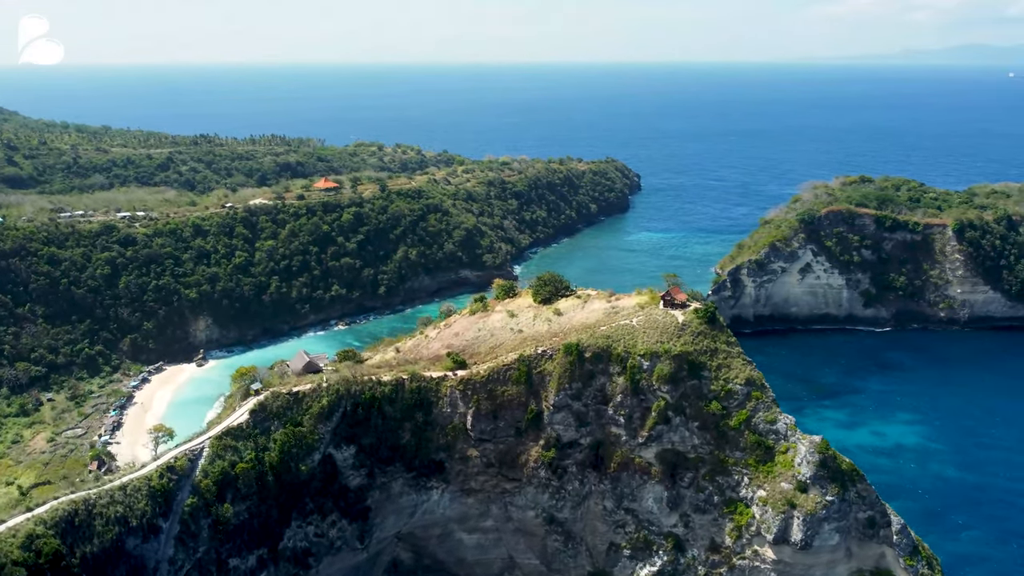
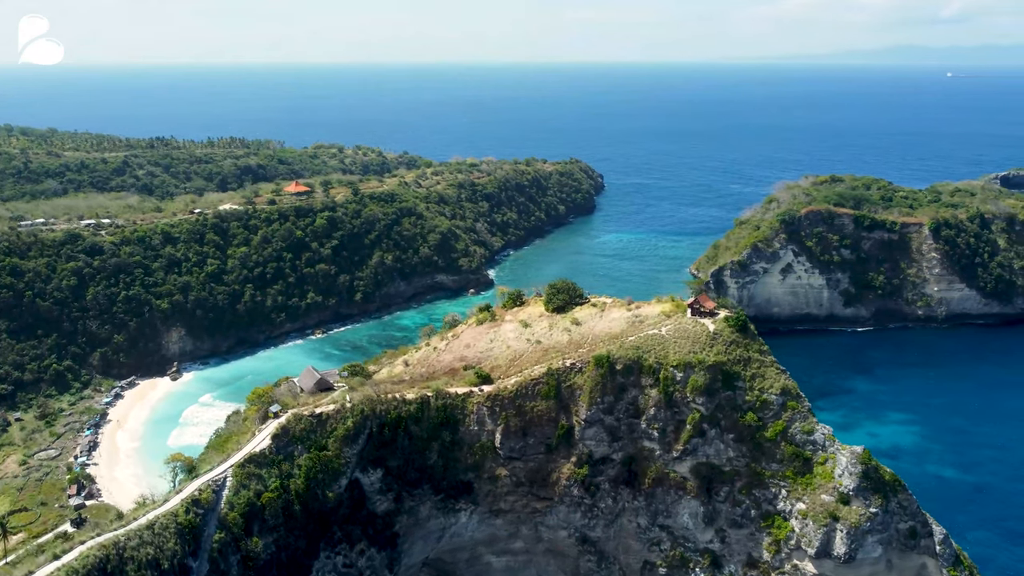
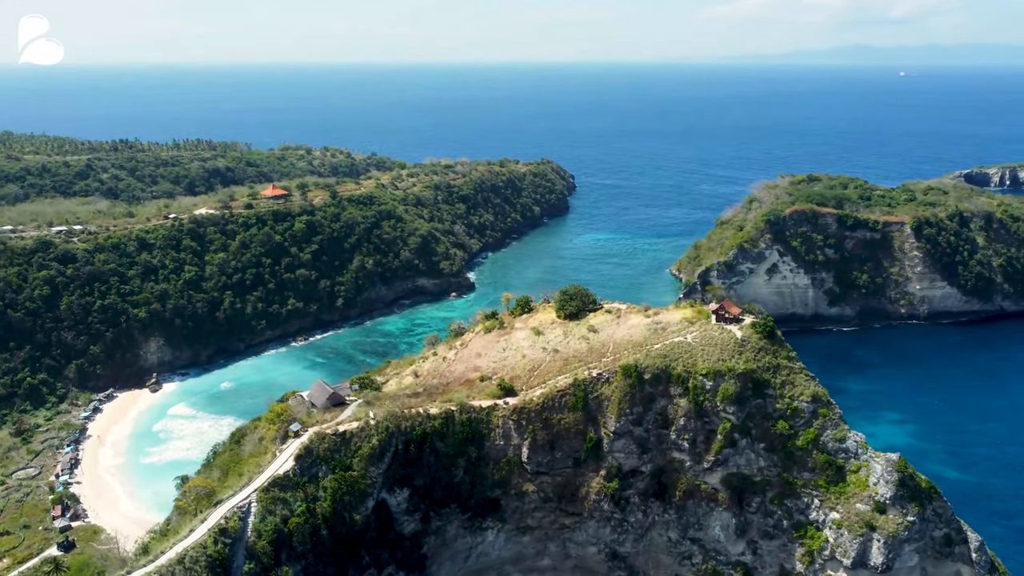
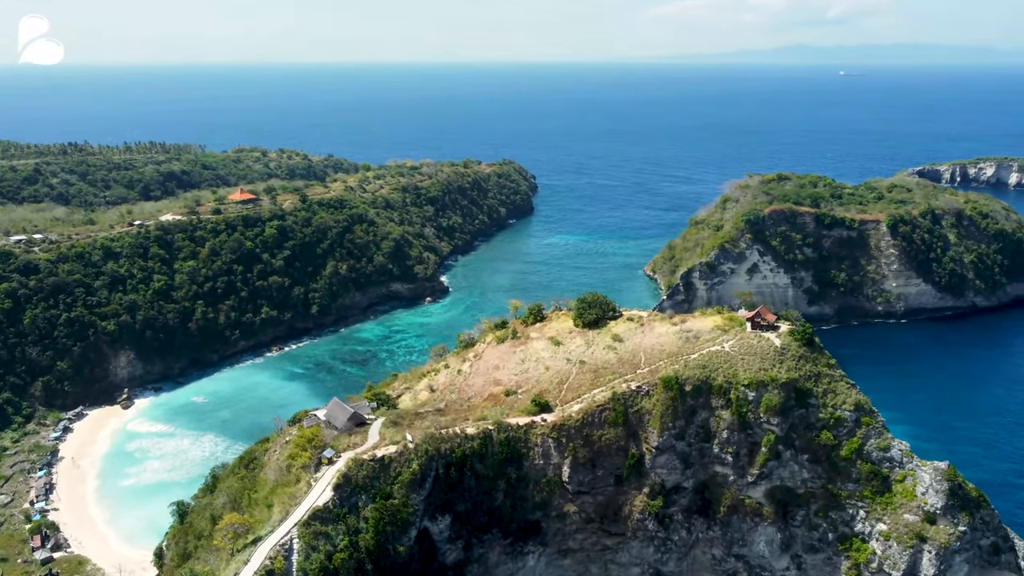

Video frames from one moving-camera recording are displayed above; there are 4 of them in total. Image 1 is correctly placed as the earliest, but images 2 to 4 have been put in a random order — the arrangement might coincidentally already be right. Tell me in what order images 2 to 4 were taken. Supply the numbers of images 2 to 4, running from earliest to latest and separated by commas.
2, 3, 4
